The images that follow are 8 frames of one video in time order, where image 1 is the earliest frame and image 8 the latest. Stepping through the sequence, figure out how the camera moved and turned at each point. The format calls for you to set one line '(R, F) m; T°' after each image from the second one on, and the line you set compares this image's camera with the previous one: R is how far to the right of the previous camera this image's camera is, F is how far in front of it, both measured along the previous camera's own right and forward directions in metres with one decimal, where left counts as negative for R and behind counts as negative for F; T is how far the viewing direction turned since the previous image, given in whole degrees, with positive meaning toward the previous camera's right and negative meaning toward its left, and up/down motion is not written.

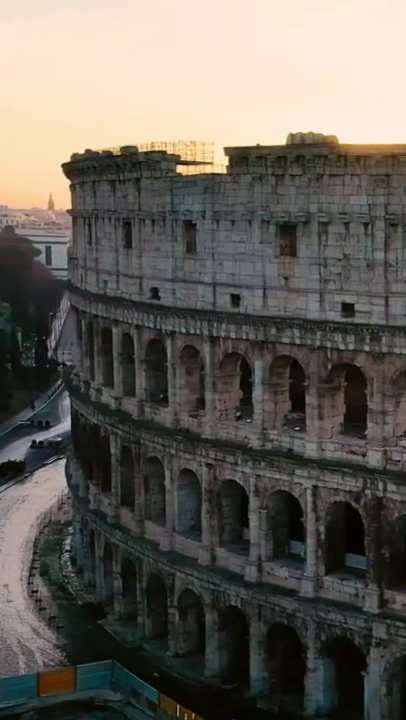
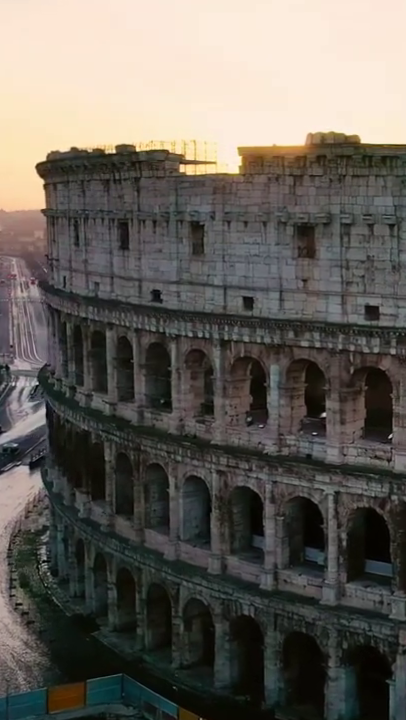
(-2.6, +0.9) m; +4°
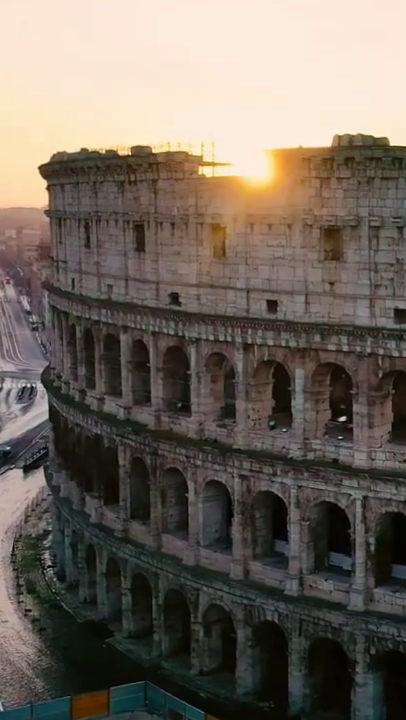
(-1.4, +0.3) m; +1°
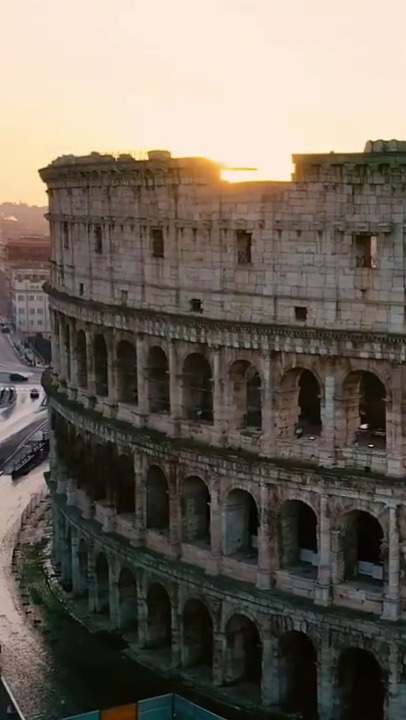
(-1.9, +0.4) m; +2°
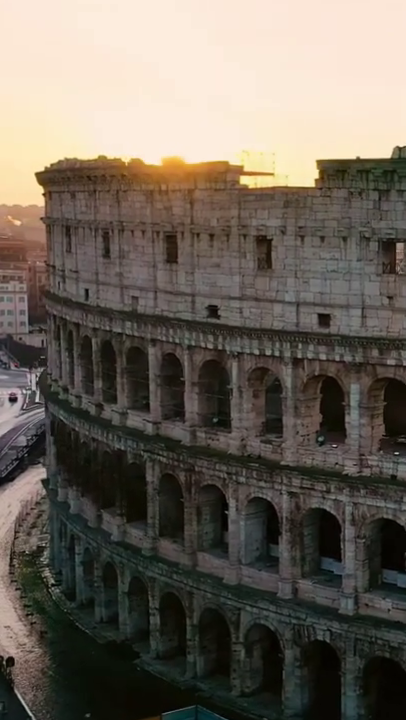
(-1.7, +0.4) m; +2°
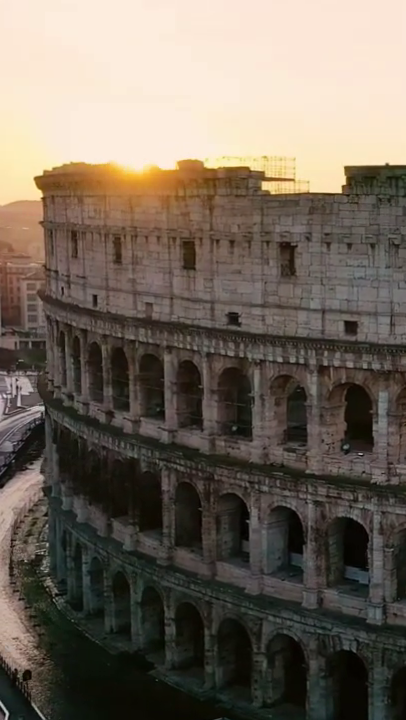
(-1.7, +0.4) m; +2°
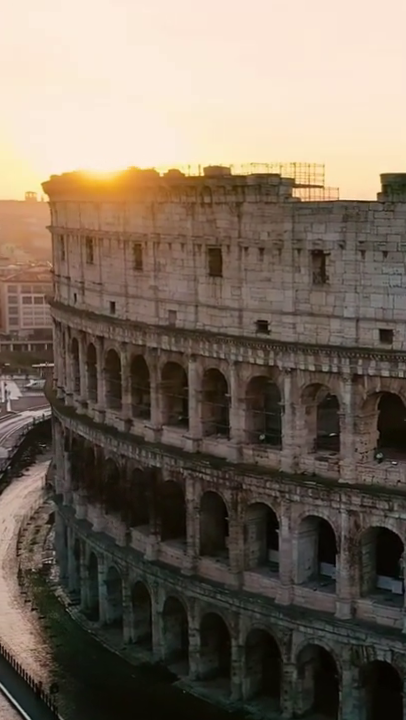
(-1.7, +0.3) m; +1°
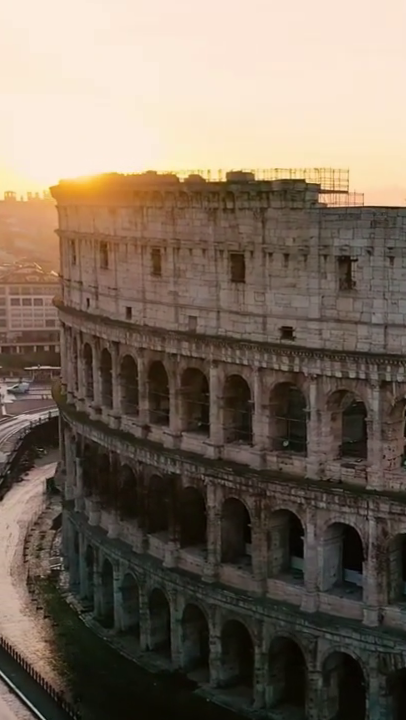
(-1.3, +0.2) m; +1°
